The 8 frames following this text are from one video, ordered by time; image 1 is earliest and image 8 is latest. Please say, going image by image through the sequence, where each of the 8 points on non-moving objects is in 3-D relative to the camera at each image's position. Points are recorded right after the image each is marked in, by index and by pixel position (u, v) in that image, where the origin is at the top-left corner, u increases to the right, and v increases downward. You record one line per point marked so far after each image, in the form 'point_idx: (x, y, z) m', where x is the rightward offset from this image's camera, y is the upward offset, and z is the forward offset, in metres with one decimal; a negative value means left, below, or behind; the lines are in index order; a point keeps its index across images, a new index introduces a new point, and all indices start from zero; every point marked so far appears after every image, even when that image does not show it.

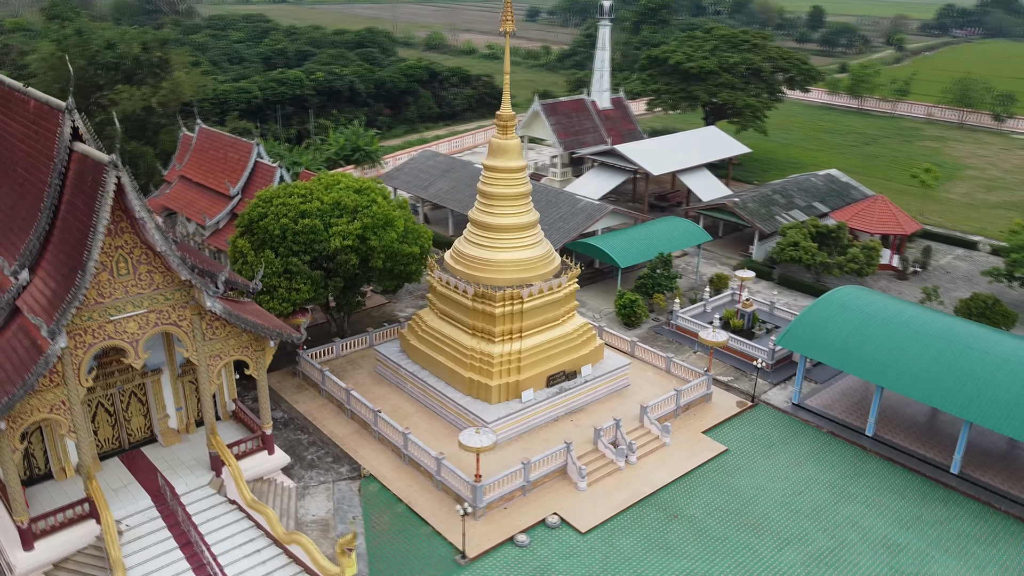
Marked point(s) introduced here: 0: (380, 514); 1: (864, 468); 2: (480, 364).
0: (-2.6, -4.4, +16.1) m
1: (+7.8, -4.0, +18.0) m
2: (-0.7, -1.7, +18.1) m
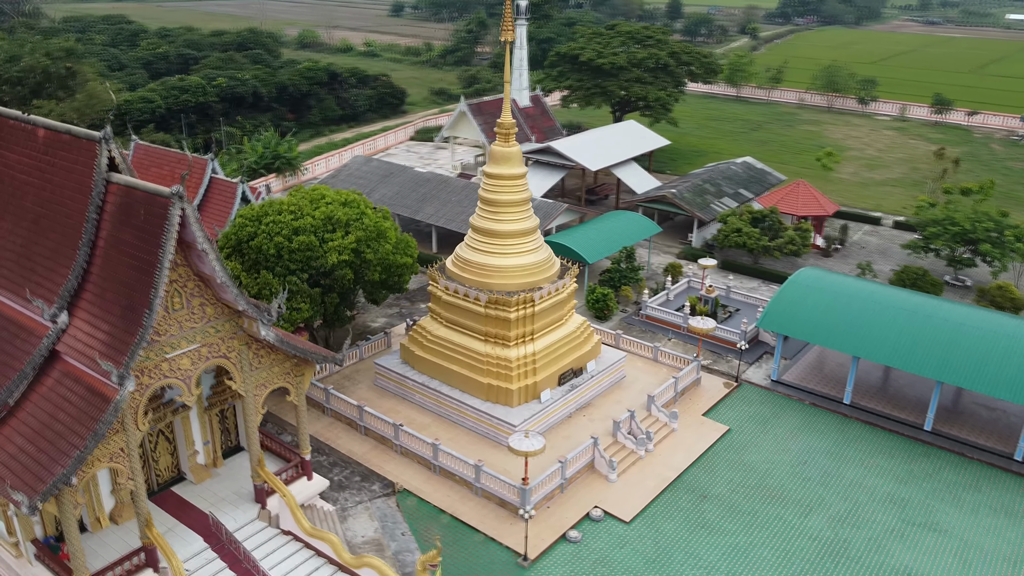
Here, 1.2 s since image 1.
0: (-1.7, -4.7, +16.2) m
1: (+8.2, -3.5, +19.7) m
2: (-0.3, -1.8, +18.4) m
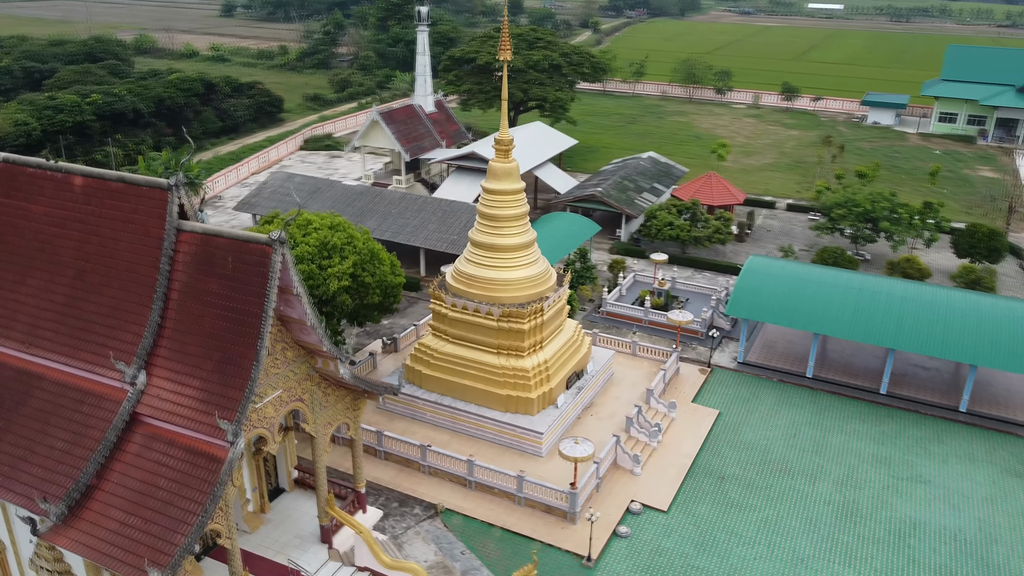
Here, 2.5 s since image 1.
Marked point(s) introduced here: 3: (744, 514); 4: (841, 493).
0: (-0.6, -5.1, +16.5) m
1: (+8.3, -3.1, +21.8) m
2: (+0.1, -2.1, +18.9) m
3: (+5.0, -4.8, +17.5) m
4: (+7.3, -4.6, +18.2) m
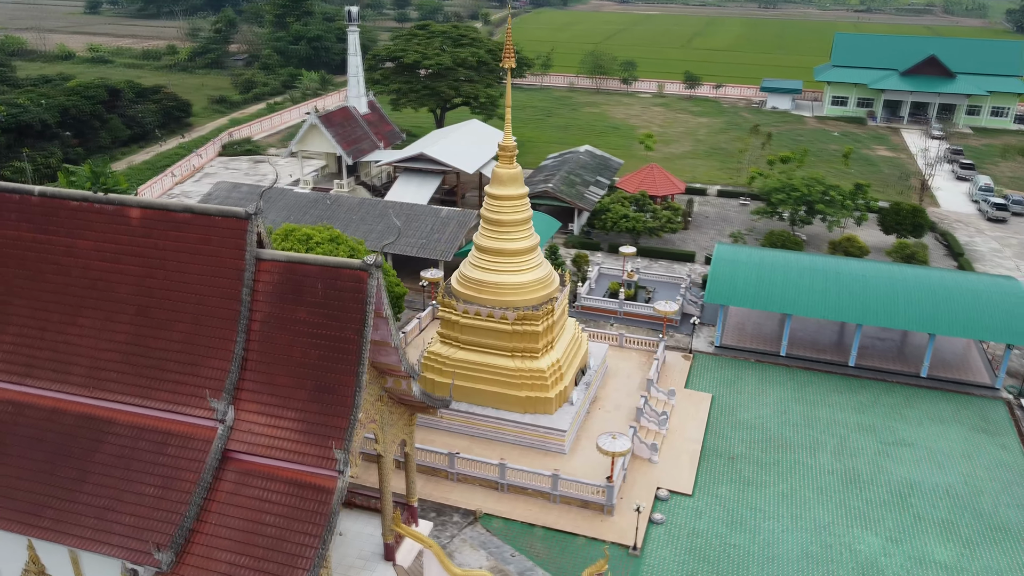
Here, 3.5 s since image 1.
0: (+0.4, -5.2, +16.8) m
1: (+8.2, -2.6, +23.3) m
2: (+0.5, -2.2, +19.3) m
3: (+5.7, -4.6, +18.7) m
4: (+7.9, -4.2, +19.7) m
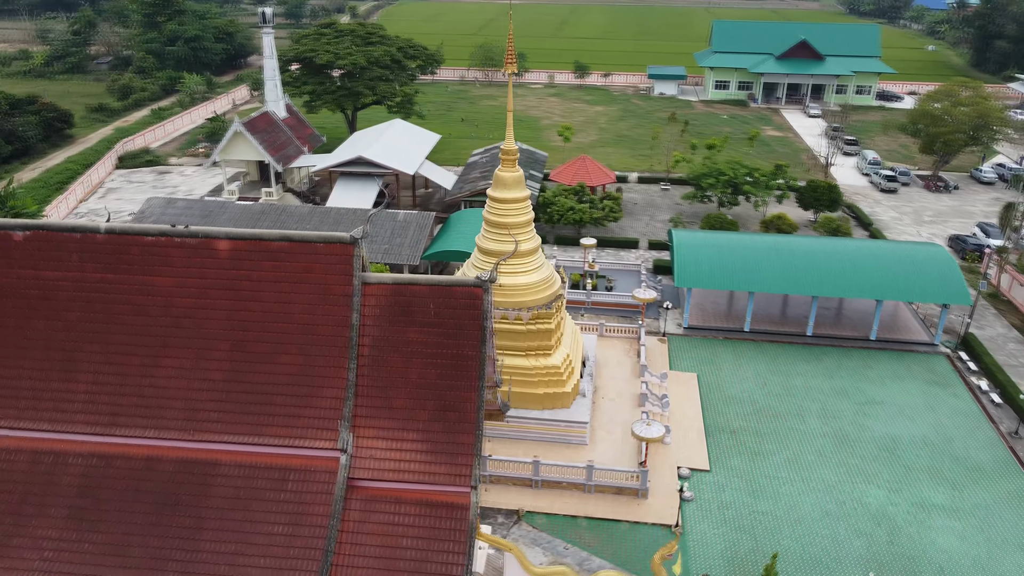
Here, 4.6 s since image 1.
0: (+1.4, -5.2, +17.4) m
1: (+7.9, -2.0, +25.0) m
2: (+0.9, -2.1, +19.8) m
3: (+6.3, -4.2, +20.1) m
4: (+8.2, -3.6, +21.4) m
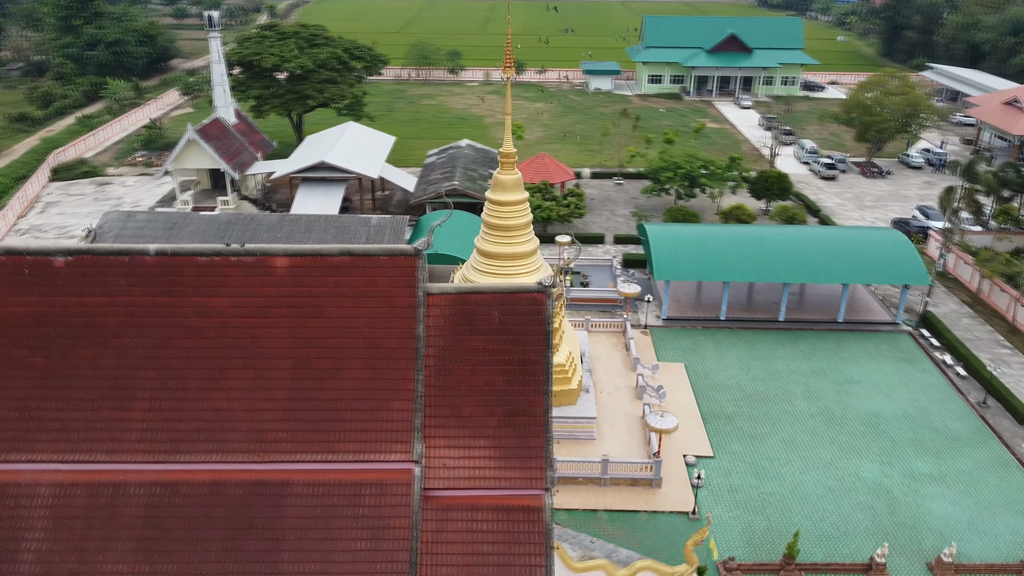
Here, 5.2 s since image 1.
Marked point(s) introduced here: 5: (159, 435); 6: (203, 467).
0: (+1.9, -5.2, +17.8) m
1: (+7.5, -1.6, +26.0) m
2: (+1.1, -2.1, +20.1) m
3: (+6.5, -3.9, +20.9) m
4: (+8.3, -3.2, +22.4) m
5: (-4.9, -2.0, +11.4) m
6: (-4.3, -2.5, +11.4) m
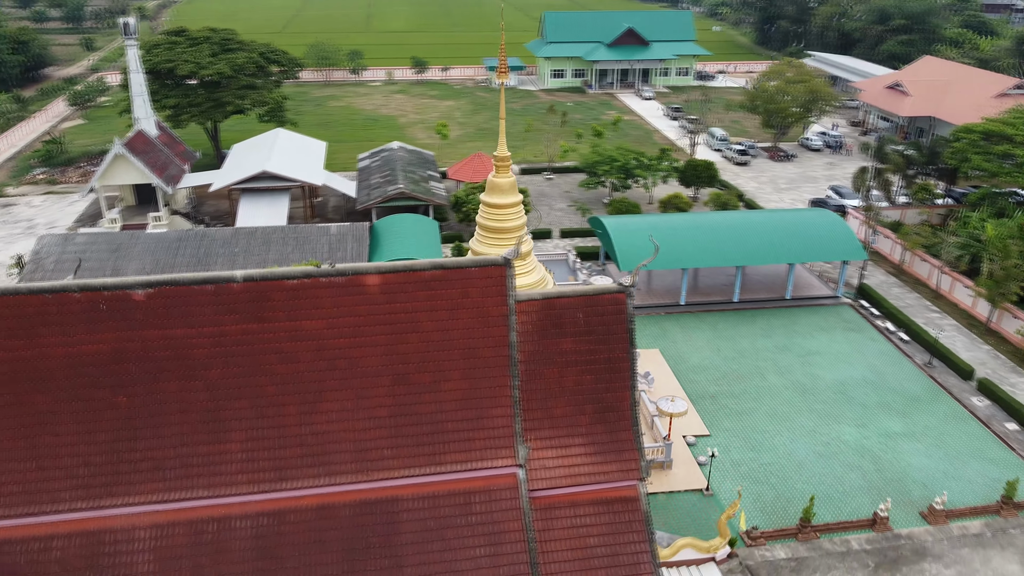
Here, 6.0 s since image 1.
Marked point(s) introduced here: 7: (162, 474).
0: (+2.6, -5.1, +18.5) m
1: (+6.6, -1.1, +27.4) m
2: (+1.2, -2.1, +20.6) m
3: (+6.5, -3.5, +22.3) m
4: (+8.0, -2.7, +24.0) m
5: (-3.4, -2.4, +11.2) m
6: (-2.8, -2.8, +11.2) m
7: (-4.7, -2.5, +11.0) m
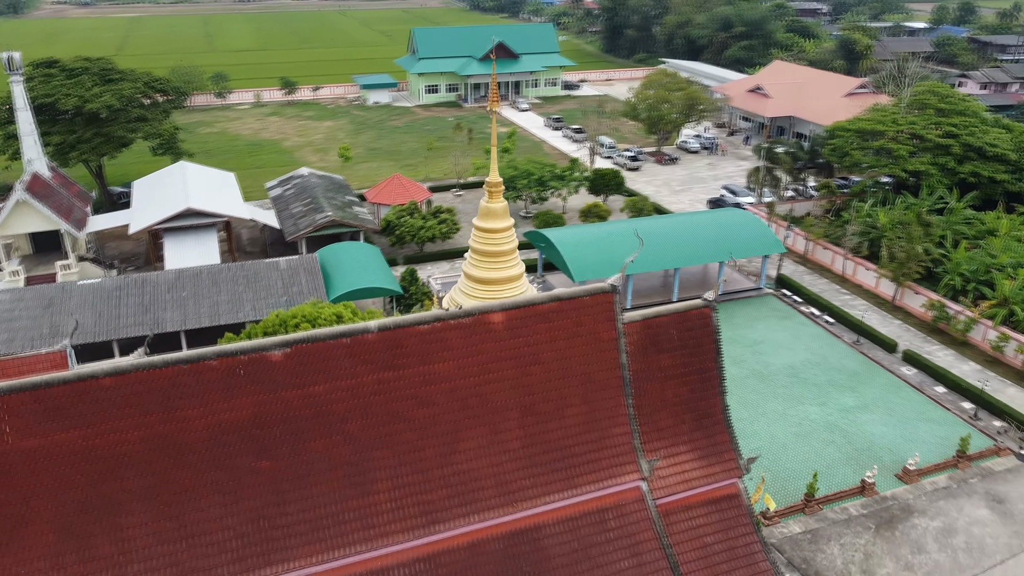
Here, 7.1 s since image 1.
0: (+3.3, -5.3, +19.6) m
1: (+5.2, -1.2, +29.1) m
2: (+1.3, -2.5, +21.4) m
3: (+6.3, -3.5, +24.1) m
4: (+7.3, -2.6, +26.1) m
5: (-1.4, -3.0, +11.2) m
6: (-0.7, -3.4, +11.4) m
7: (-2.6, -3.2, +10.8) m
